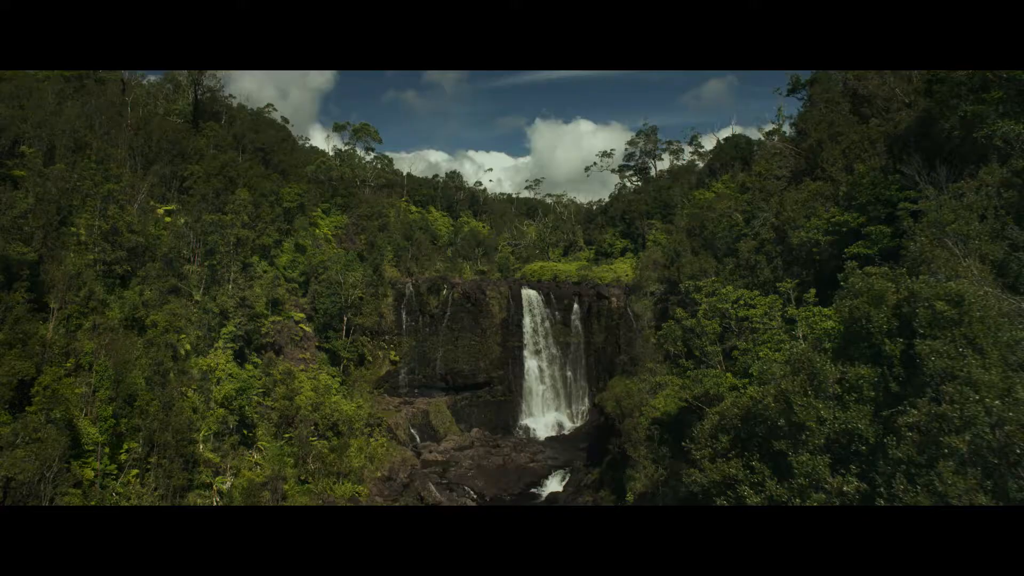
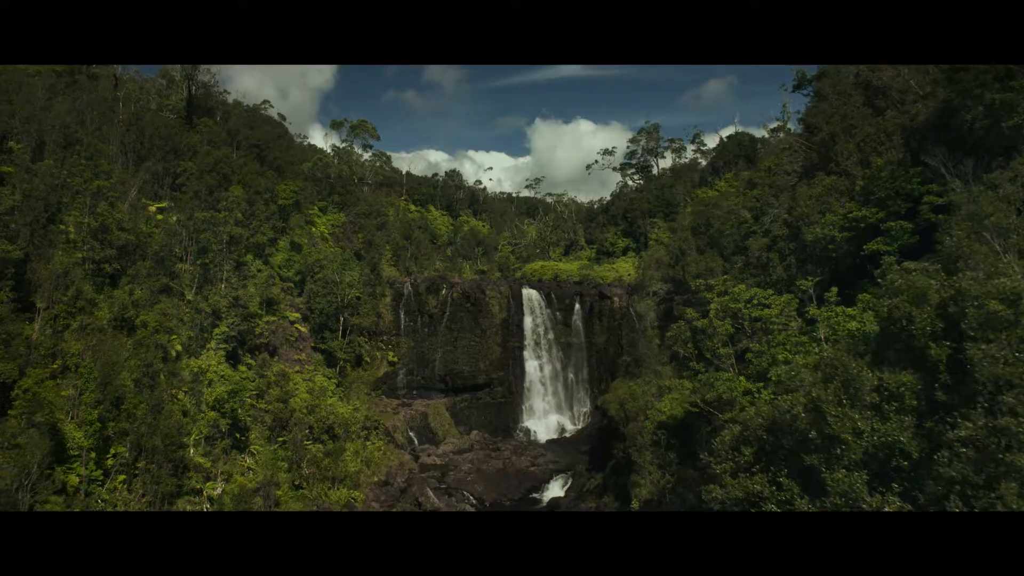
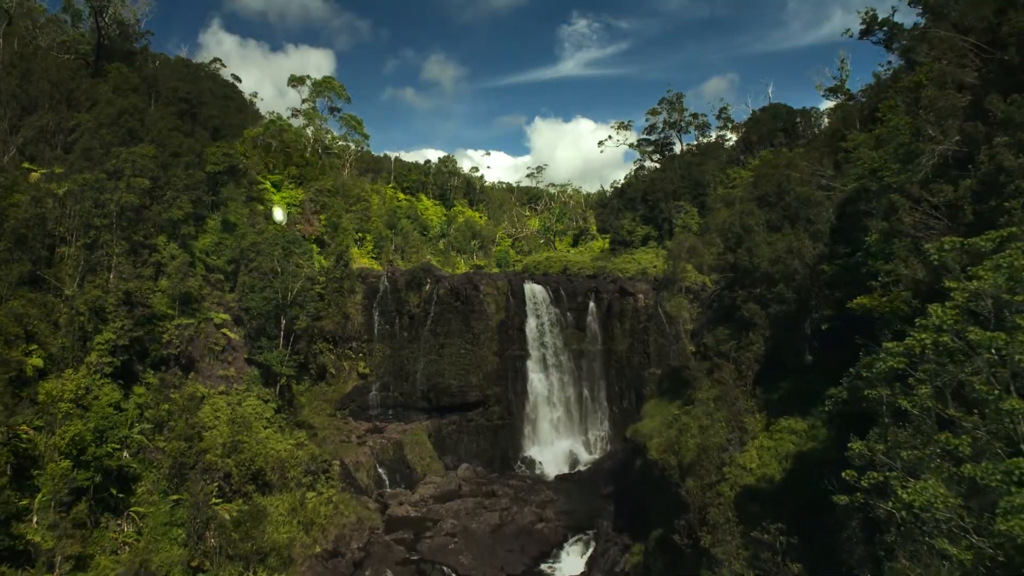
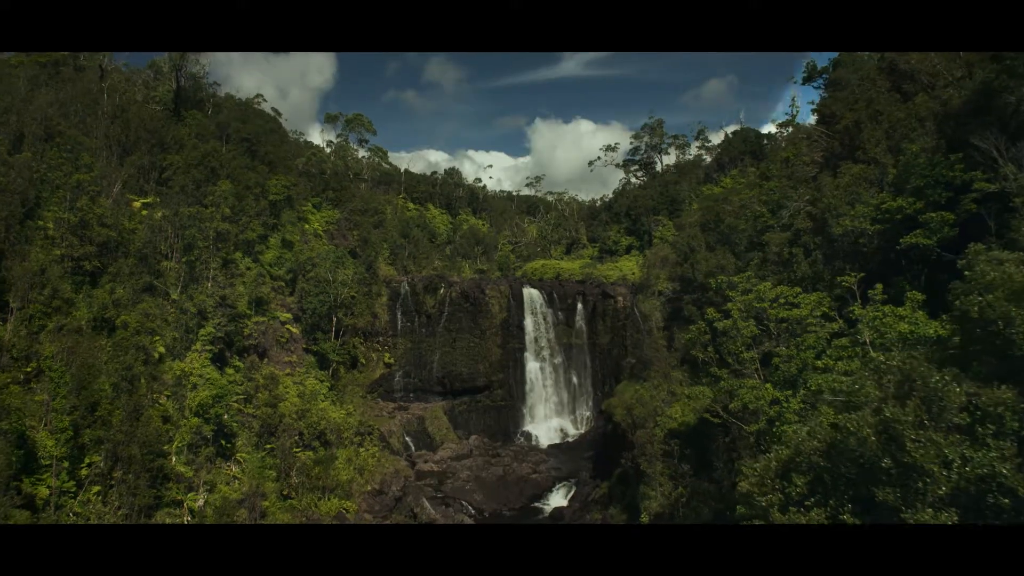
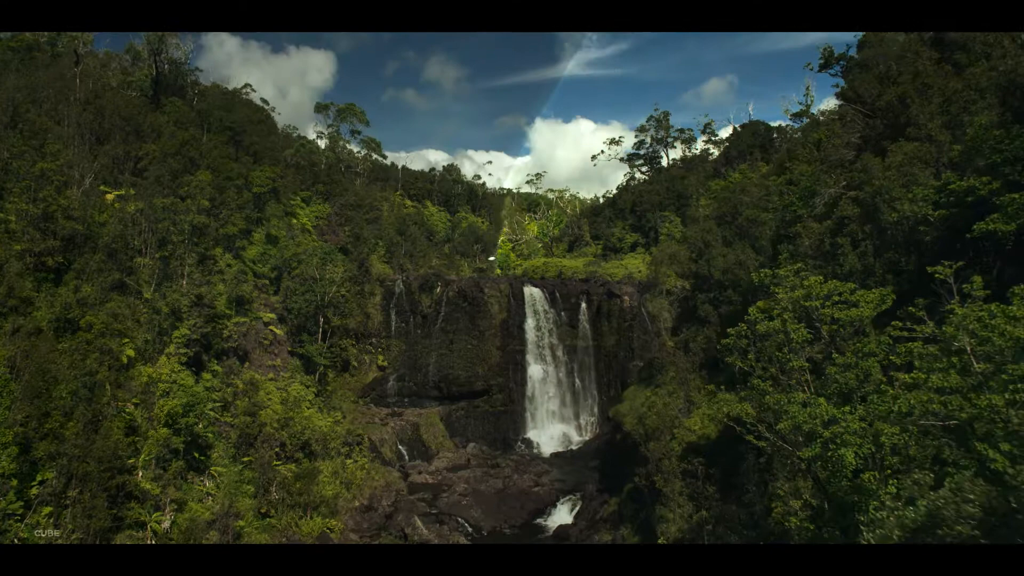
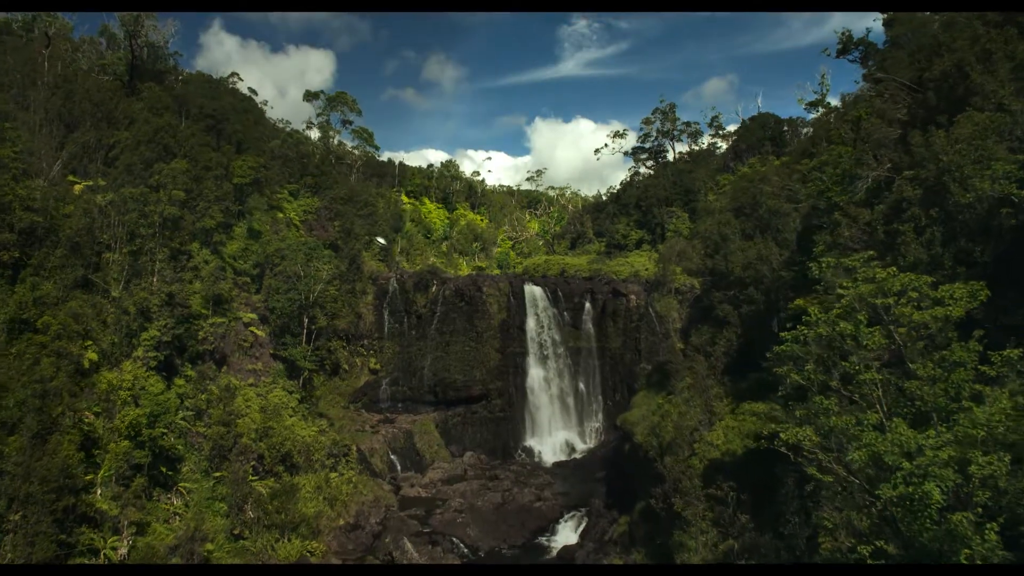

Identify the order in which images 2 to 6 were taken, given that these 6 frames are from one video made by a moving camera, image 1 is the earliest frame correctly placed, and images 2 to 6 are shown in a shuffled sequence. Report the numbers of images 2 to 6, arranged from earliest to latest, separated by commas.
2, 4, 5, 6, 3
